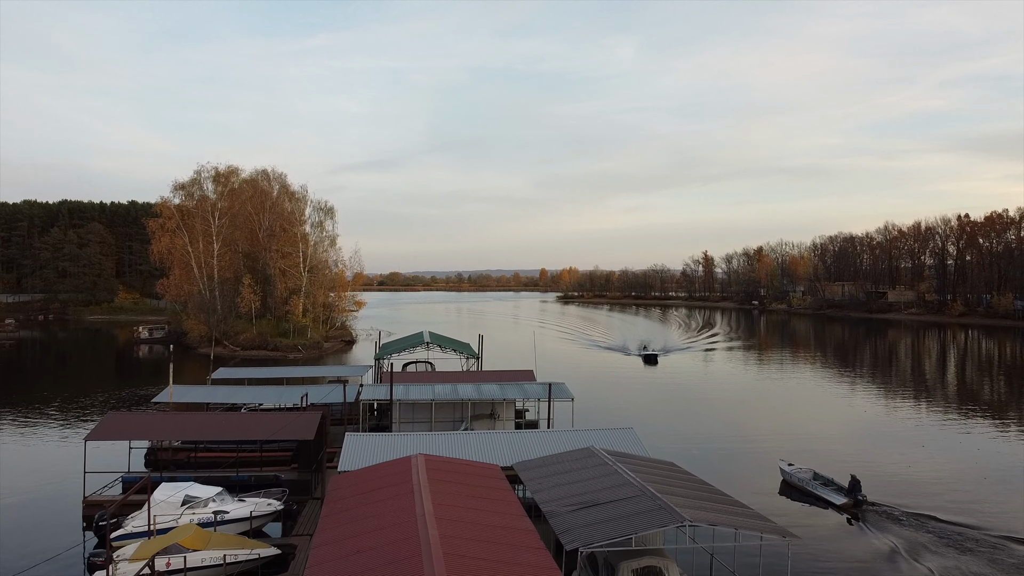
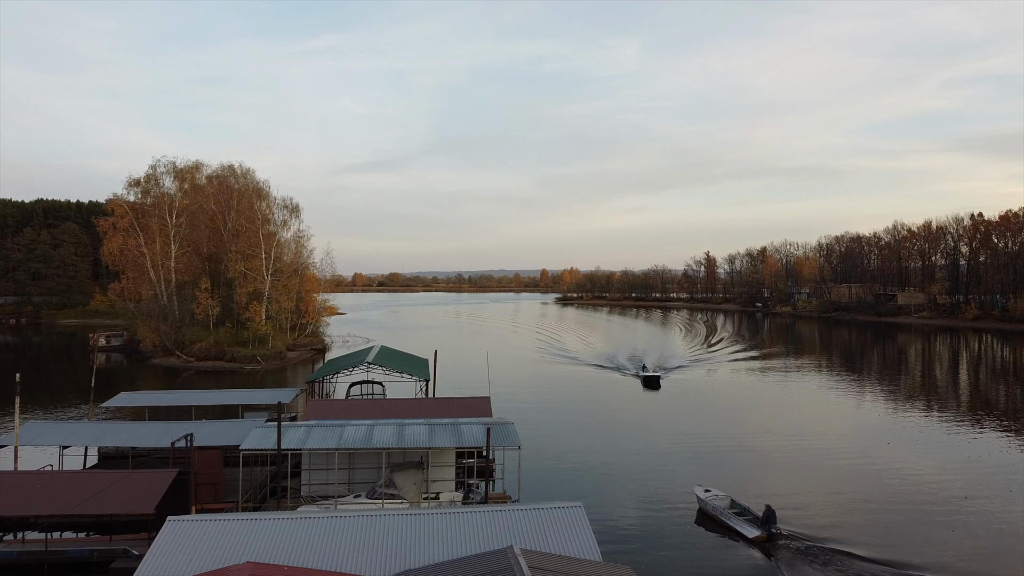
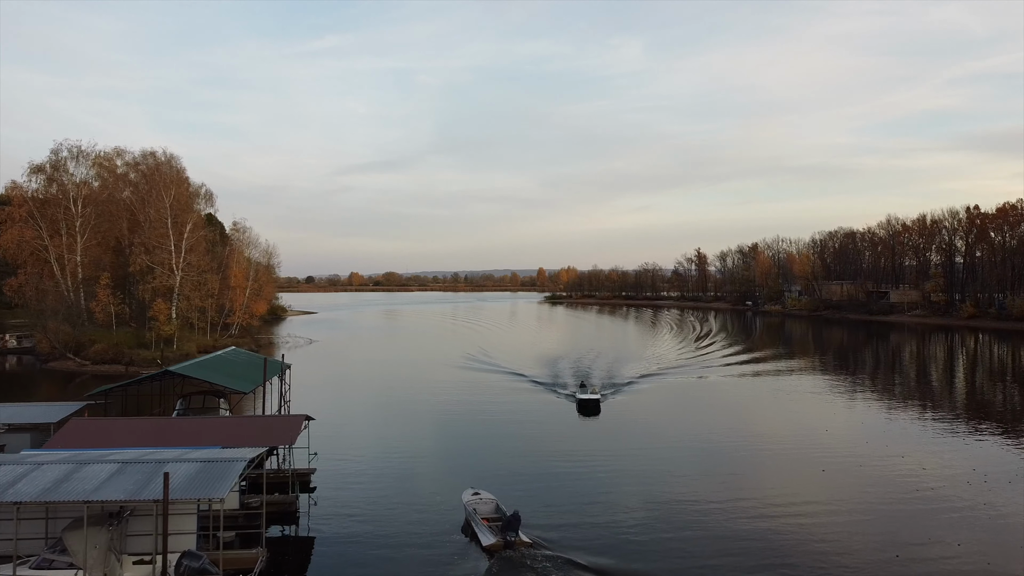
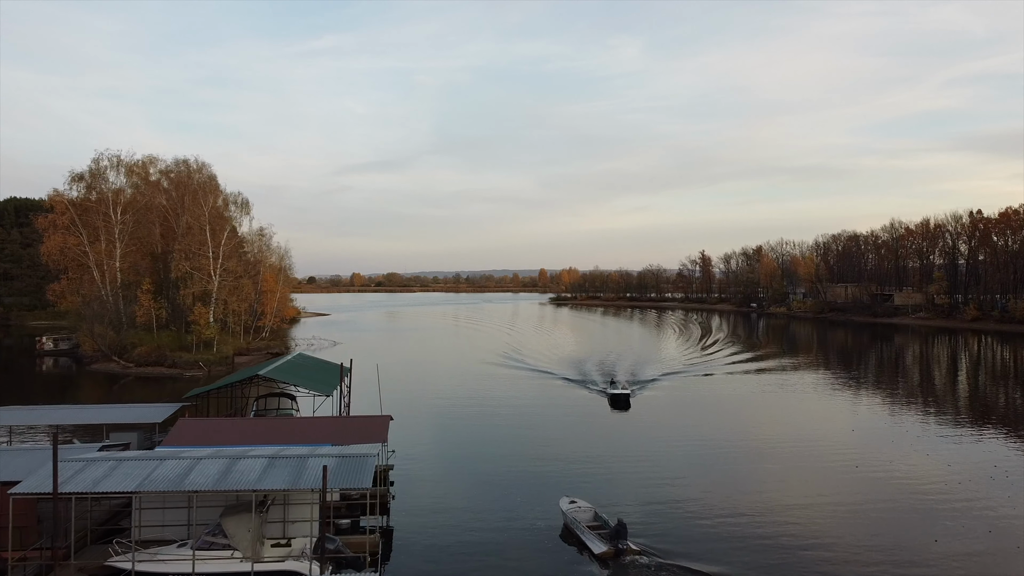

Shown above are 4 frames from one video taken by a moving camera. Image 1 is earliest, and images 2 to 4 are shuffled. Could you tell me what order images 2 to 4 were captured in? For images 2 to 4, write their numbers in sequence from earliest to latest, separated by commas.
2, 4, 3
